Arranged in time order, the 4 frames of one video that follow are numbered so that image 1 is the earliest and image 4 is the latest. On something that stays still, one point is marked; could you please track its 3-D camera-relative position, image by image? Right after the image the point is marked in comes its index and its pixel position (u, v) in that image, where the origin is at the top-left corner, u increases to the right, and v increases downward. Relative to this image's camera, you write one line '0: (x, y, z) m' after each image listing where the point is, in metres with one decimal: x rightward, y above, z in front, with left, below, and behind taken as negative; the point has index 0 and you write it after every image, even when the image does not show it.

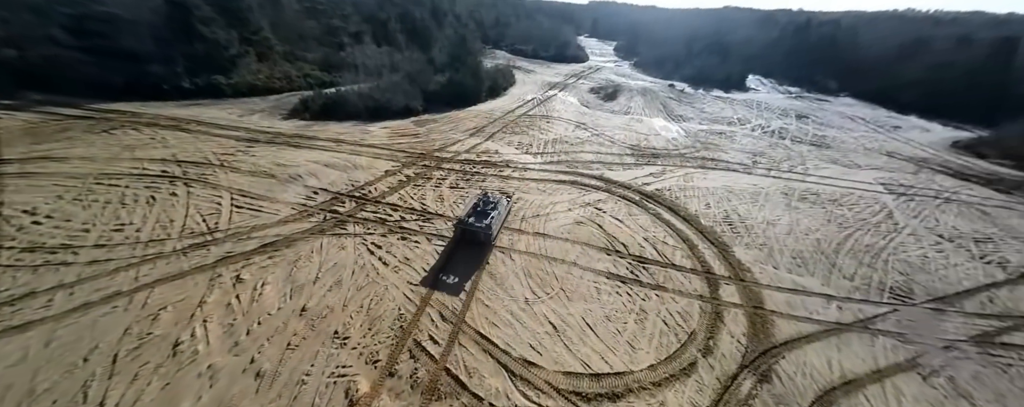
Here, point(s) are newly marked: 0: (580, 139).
0: (+3.6, +3.4, +16.6) m
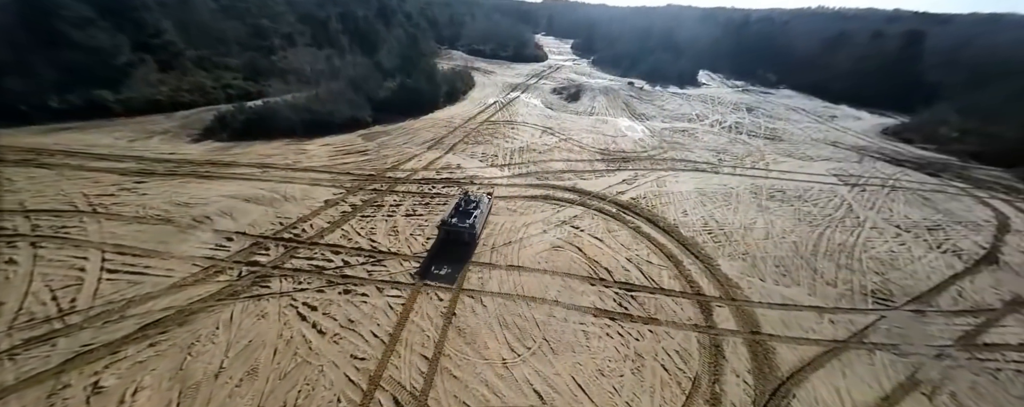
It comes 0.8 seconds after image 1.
0: (+1.7, +2.9, +15.6) m
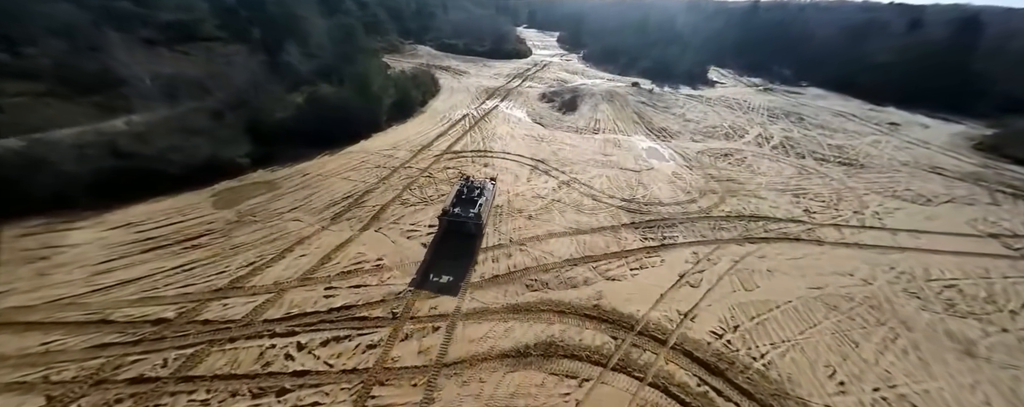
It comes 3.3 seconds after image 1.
0: (+0.8, +0.1, +9.6) m
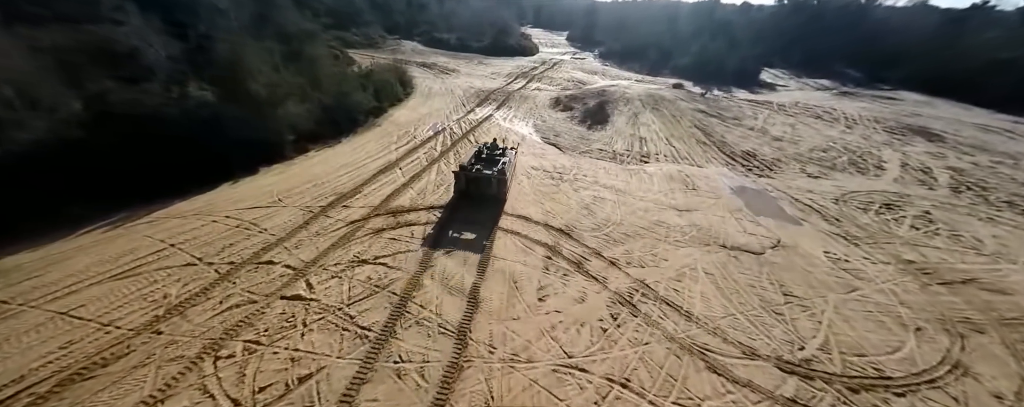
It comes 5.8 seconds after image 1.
0: (+0.7, -2.0, +3.4) m
